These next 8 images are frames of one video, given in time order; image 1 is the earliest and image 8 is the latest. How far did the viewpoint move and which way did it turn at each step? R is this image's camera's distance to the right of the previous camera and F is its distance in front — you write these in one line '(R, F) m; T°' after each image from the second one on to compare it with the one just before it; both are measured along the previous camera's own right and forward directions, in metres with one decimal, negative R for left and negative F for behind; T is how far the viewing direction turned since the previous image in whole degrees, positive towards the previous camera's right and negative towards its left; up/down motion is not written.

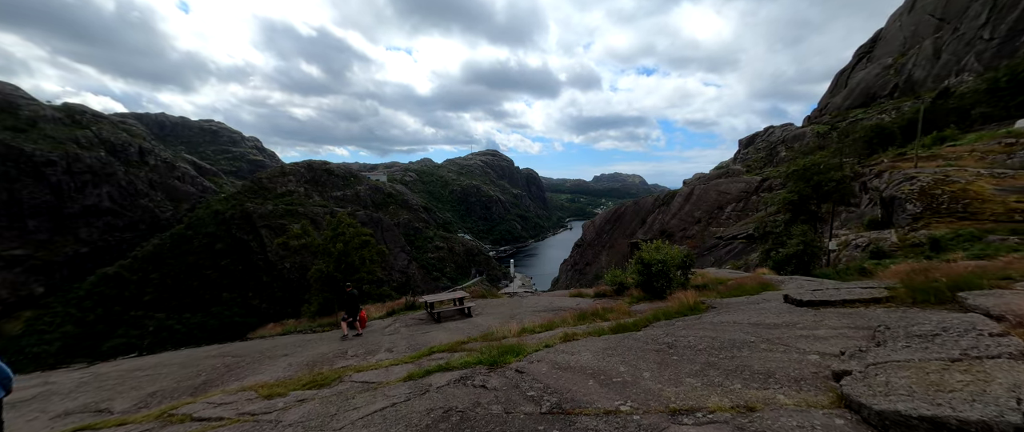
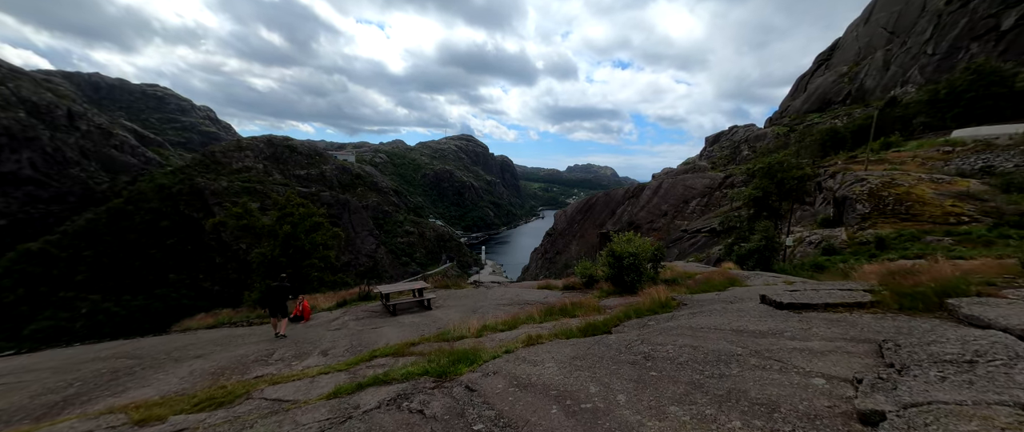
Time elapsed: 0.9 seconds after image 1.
(+0.2, +0.9) m; +5°
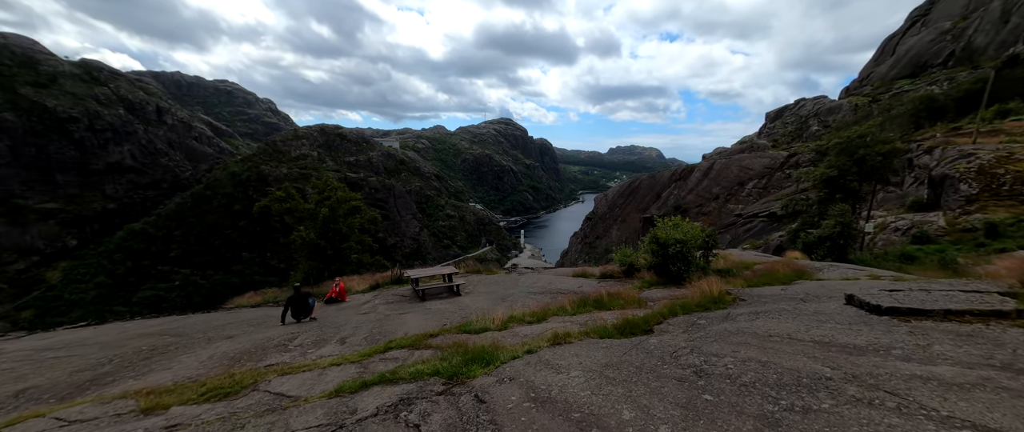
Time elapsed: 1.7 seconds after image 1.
(+0.2, +0.8) m; -6°
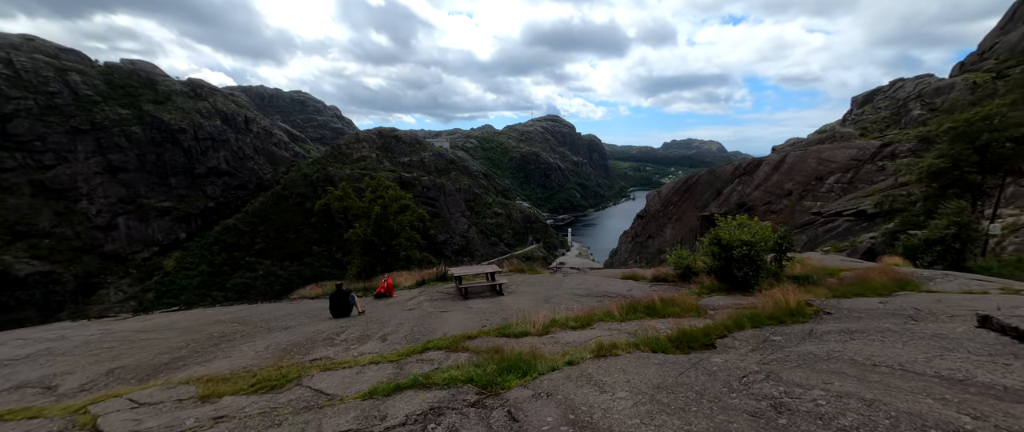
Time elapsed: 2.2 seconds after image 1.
(+0.1, +0.4) m; -8°
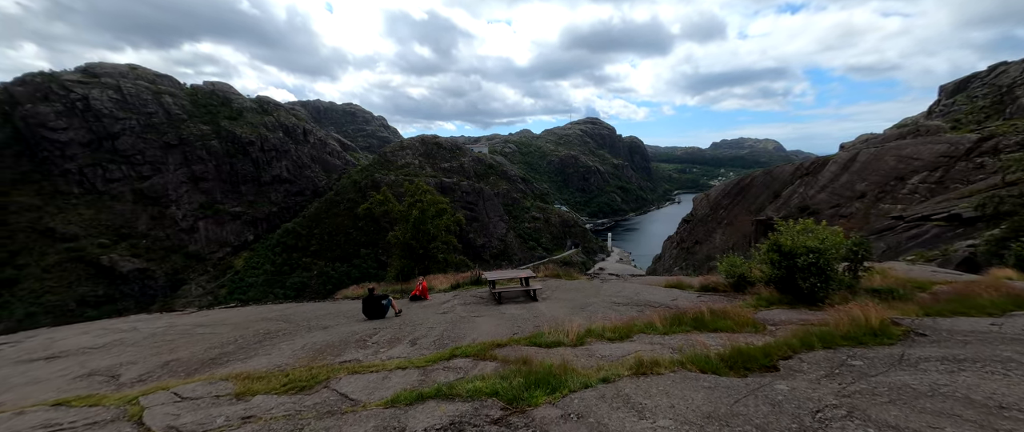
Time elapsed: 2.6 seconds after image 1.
(+0.1, +0.4) m; -6°
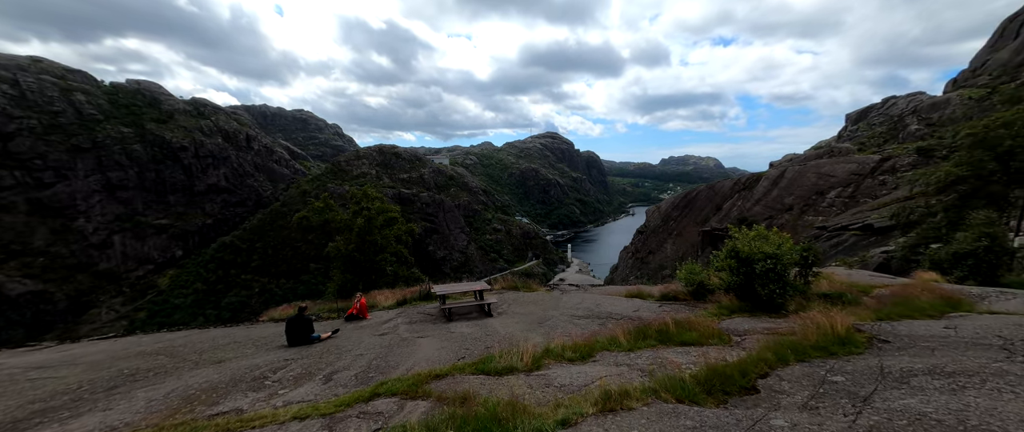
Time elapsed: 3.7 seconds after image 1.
(+0.2, +0.9) m; +6°
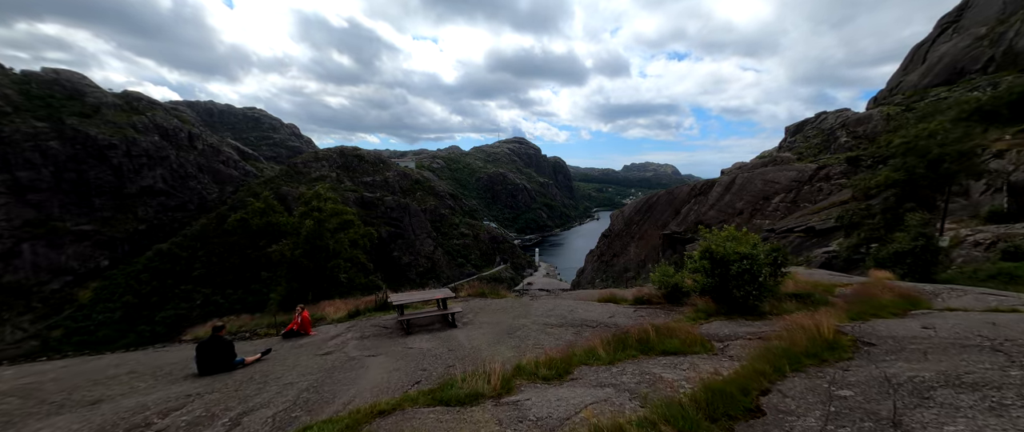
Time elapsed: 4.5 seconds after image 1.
(0.0, +0.8) m; +5°
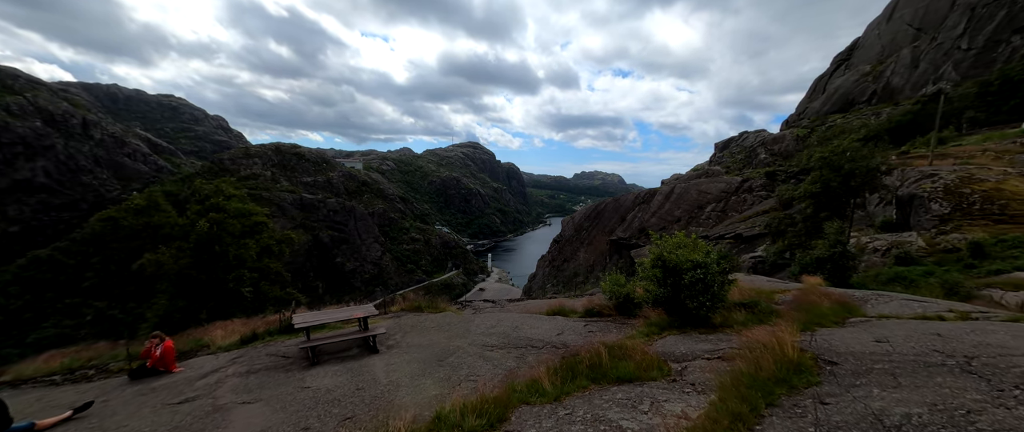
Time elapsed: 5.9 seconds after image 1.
(+0.3, +1.2) m; +8°
